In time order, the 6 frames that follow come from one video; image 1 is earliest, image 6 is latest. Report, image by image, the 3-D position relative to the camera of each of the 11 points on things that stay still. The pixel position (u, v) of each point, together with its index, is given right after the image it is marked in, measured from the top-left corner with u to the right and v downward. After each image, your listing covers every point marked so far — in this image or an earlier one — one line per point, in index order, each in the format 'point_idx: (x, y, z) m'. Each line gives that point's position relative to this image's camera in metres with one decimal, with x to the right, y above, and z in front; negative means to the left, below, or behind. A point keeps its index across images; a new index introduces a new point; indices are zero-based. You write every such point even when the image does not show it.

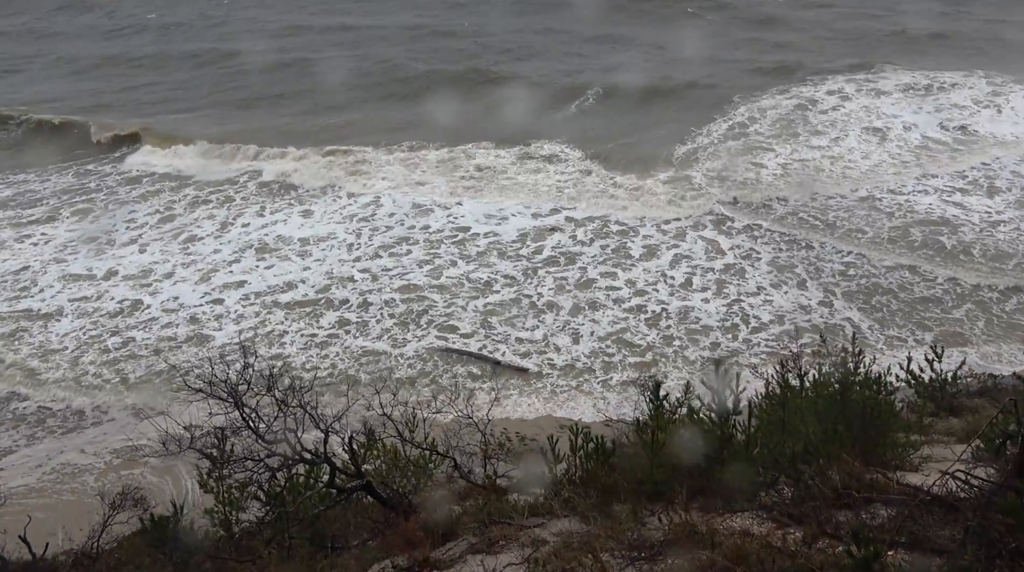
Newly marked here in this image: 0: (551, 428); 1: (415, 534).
0: (+0.4, -2.1, +16.6) m
1: (-1.1, -3.0, +13.6) m
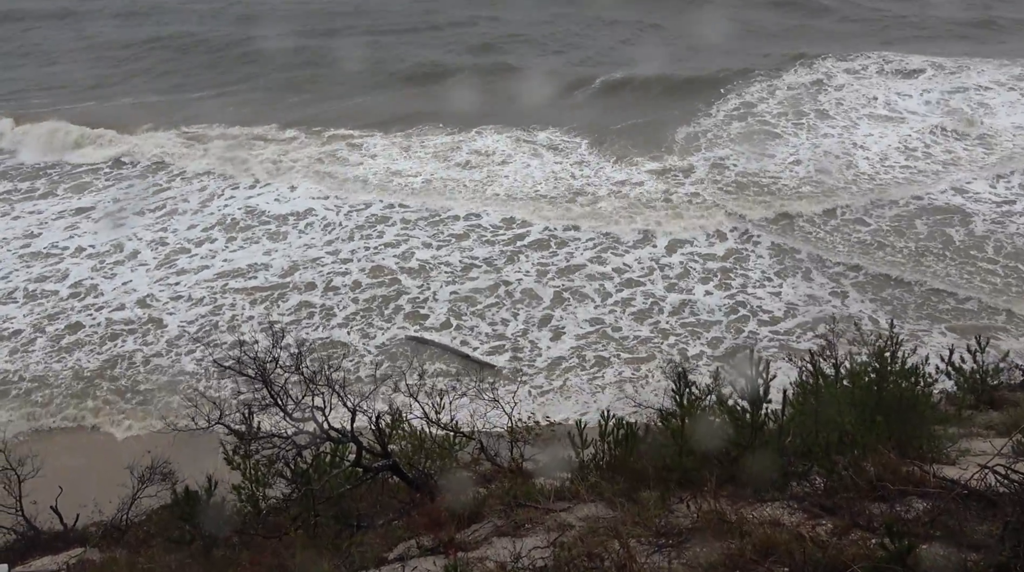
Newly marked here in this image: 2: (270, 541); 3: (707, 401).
0: (+0.9, -1.9, +16.5) m
1: (-0.8, -2.8, +13.6) m
2: (-2.9, -3.0, +13.4) m
3: (+2.6, -1.5, +15.3) m
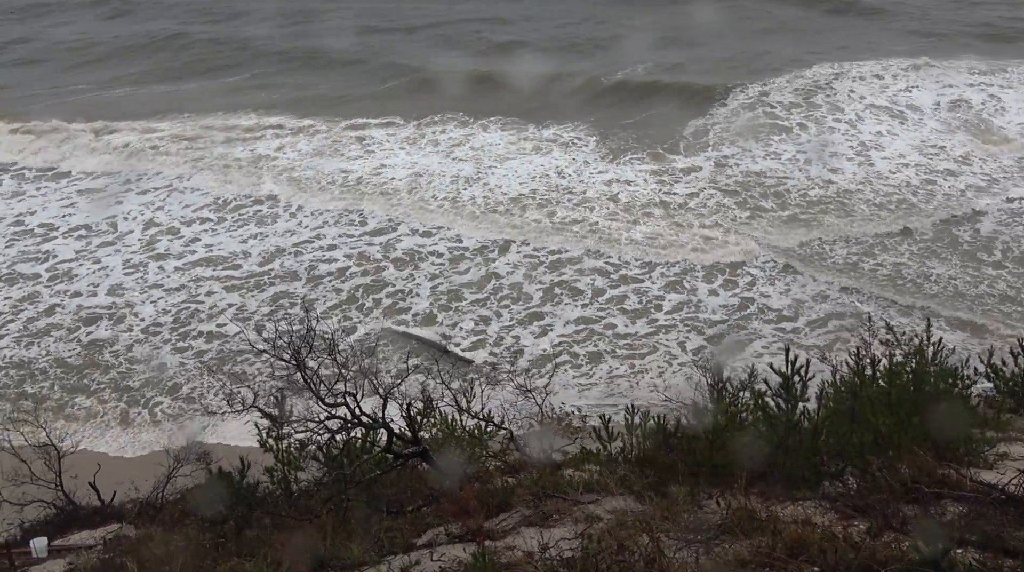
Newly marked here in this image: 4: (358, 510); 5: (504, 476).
0: (+1.4, -1.8, +16.5) m
1: (-0.5, -2.7, +13.7) m
2: (-2.5, -2.9, +13.6) m
3: (+3.1, -1.5, +15.2) m
4: (-1.9, -2.7, +13.7) m
5: (-0.1, -2.4, +14.3) m
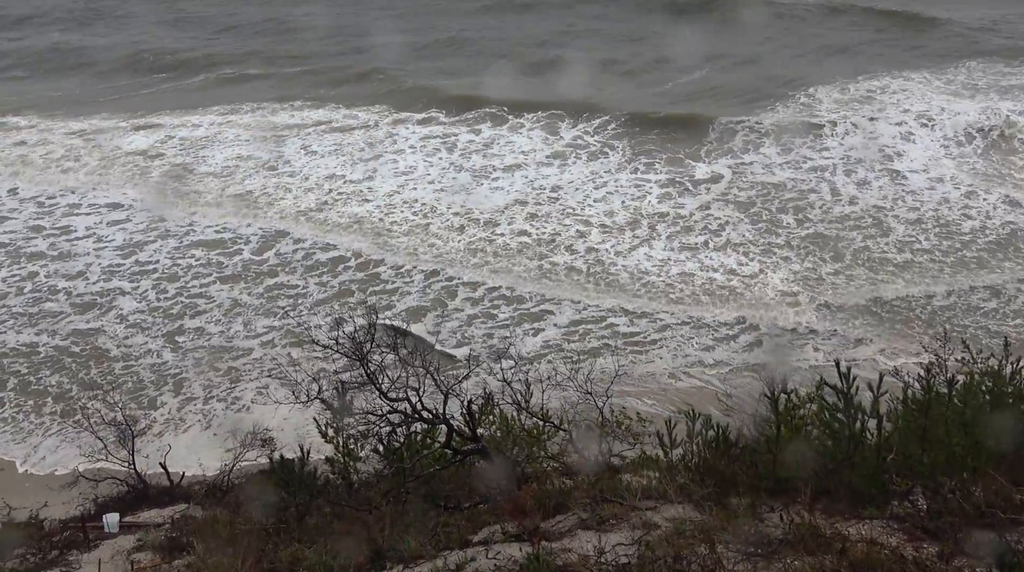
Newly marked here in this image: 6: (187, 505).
0: (+2.3, -1.9, +16.3) m
1: (+0.2, -2.7, +13.7) m
2: (-1.9, -2.8, +13.8) m
3: (+3.9, -1.6, +14.9) m
4: (-1.2, -2.7, +13.9) m
5: (+0.6, -2.4, +14.3) m
6: (-4.3, -2.9, +14.8) m
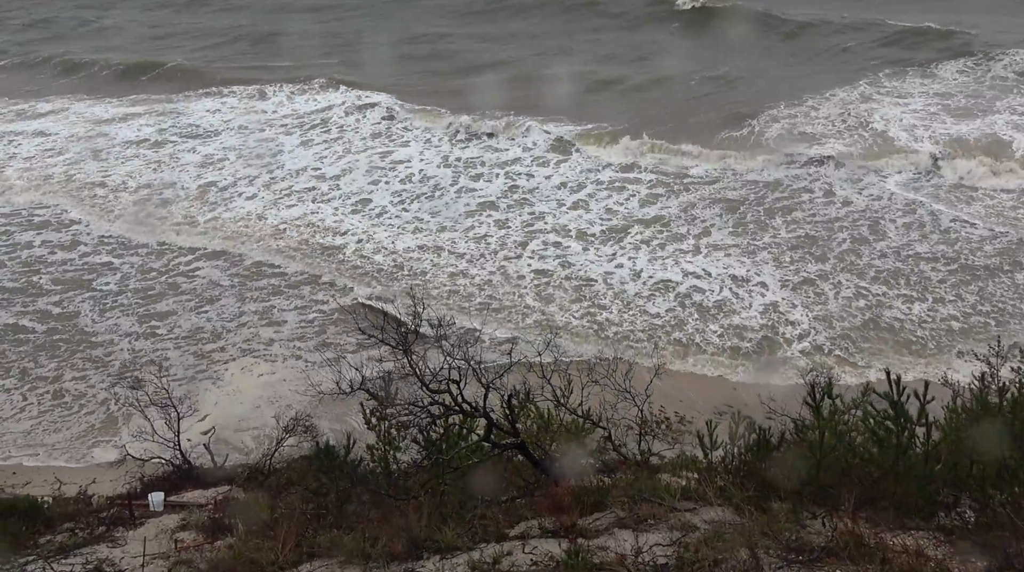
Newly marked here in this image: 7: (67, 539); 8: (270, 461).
0: (+3.0, -1.8, +16.1) m
1: (+0.6, -2.6, +13.7) m
2: (-1.4, -2.7, +13.9) m
3: (+4.5, -1.7, +14.6) m
4: (-0.7, -2.6, +13.9) m
5: (+1.1, -2.4, +14.2) m
6: (-3.8, -2.7, +15.0) m
7: (-5.5, -3.1, +13.9) m
8: (-3.3, -2.4, +15.4) m
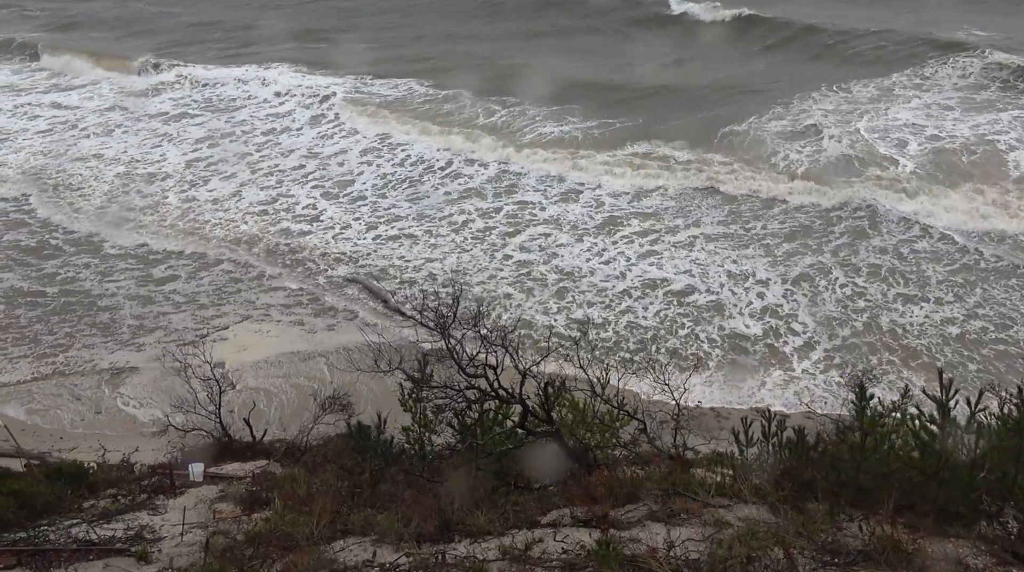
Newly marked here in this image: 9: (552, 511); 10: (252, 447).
0: (+3.5, -1.8, +15.9) m
1: (+1.0, -2.5, +13.6) m
2: (-1.0, -2.5, +13.9) m
3: (+4.9, -1.7, +14.3) m
4: (-0.3, -2.4, +13.9) m
5: (+1.5, -2.3, +14.1) m
6: (-3.3, -2.4, +15.2) m
7: (-5.1, -2.8, +14.2) m
8: (-2.8, -2.1, +15.6) m
9: (+0.4, -2.7, +13.4) m
10: (-3.5, -2.3, +15.6) m
